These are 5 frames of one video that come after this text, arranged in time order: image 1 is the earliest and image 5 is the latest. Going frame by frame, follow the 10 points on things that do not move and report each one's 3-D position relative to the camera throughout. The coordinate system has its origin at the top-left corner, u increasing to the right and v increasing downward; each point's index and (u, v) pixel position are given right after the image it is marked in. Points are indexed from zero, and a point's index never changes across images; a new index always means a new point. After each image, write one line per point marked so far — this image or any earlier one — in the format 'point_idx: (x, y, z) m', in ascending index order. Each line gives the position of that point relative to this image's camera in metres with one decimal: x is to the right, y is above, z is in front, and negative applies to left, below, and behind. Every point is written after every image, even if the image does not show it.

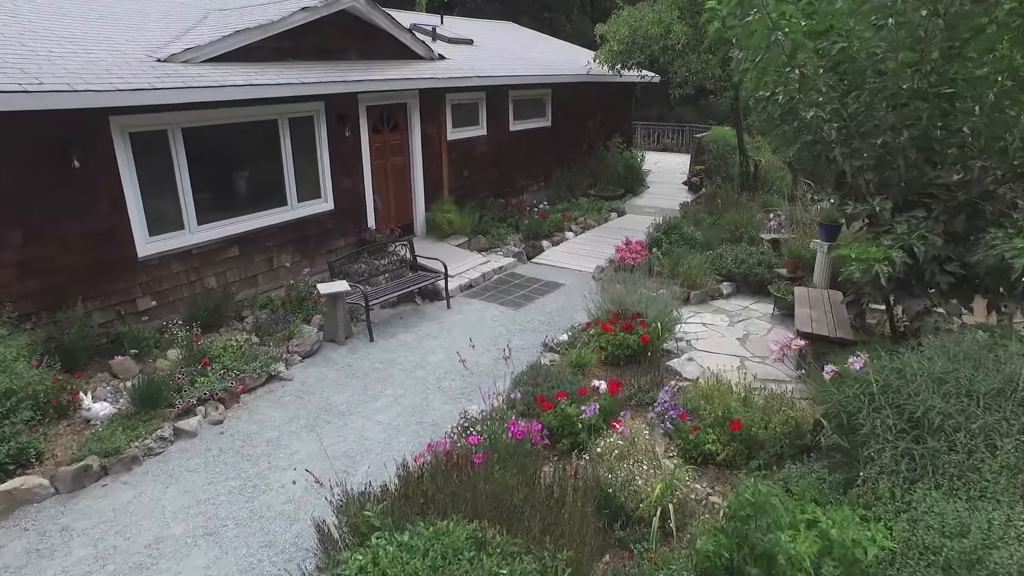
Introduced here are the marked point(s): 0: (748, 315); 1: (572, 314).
0: (+4.8, -0.6, +6.7) m
1: (+1.2, -0.6, +6.7) m
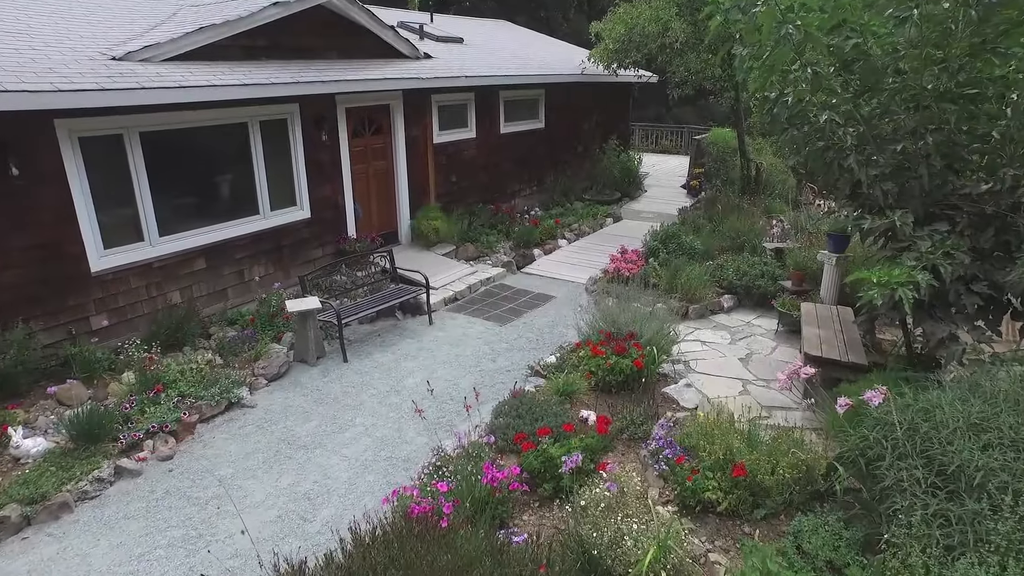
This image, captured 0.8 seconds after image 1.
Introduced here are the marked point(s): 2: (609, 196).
0: (+4.5, -0.8, +6.3) m
1: (+0.9, -0.8, +6.2) m
2: (+3.4, +3.2, +11.5) m
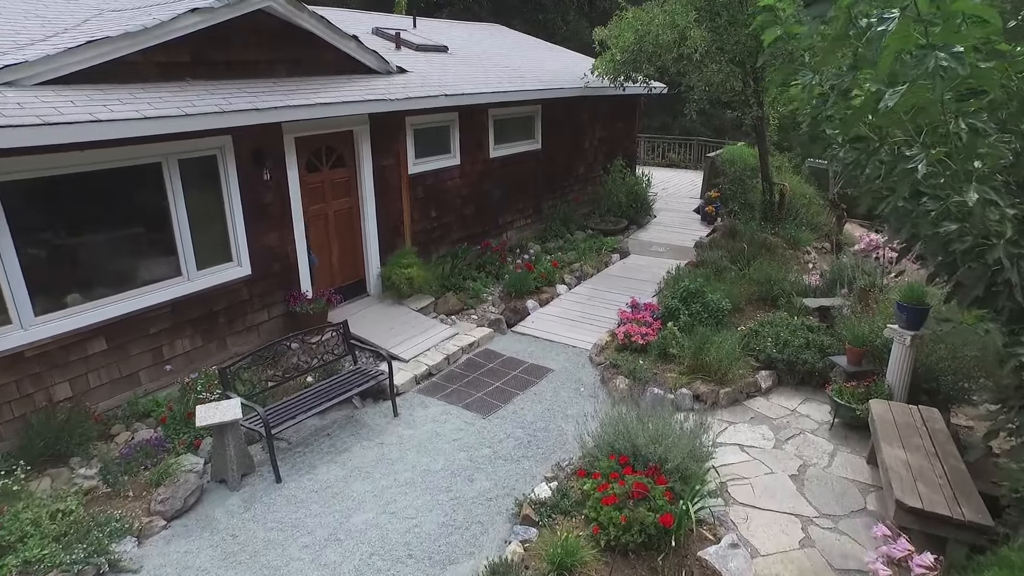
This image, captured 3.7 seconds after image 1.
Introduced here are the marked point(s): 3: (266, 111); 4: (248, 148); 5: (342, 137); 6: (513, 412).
0: (+4.3, -2.1, +4.9) m
1: (+0.7, -2.1, +4.9) m
2: (+3.2, +2.0, +10.2) m
3: (-3.9, +2.8, +5.2) m
4: (-4.4, +2.4, +5.5) m
5: (-3.4, +3.0, +6.5) m
6: (0.0, -2.0, +5.2) m
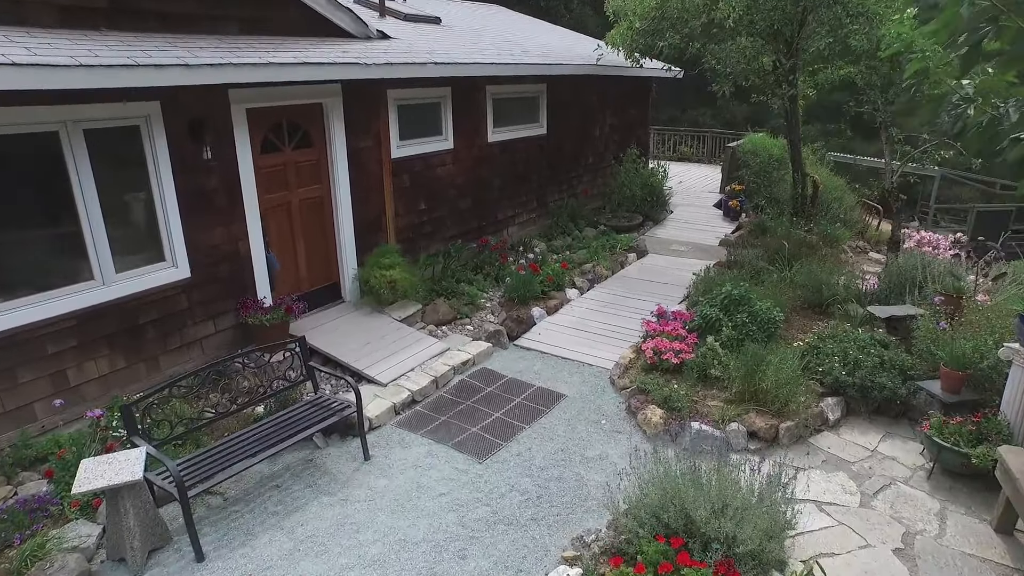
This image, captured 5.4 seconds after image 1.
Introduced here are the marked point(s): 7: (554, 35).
0: (+4.4, -2.2, +3.8) m
1: (+0.8, -2.2, +3.8) m
2: (+3.2, +1.9, +9.1) m
3: (-3.8, +2.7, +4.0) m
4: (-4.4, +2.3, +4.4) m
5: (-3.3, +2.9, +5.4) m
6: (+0.1, -2.0, +4.1) m
7: (+1.3, +7.6, +9.9) m
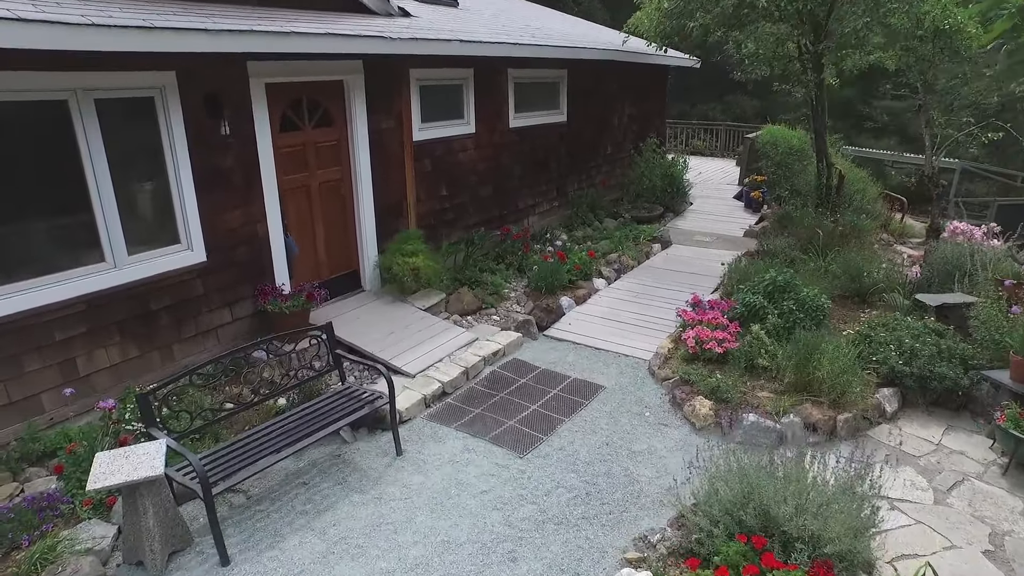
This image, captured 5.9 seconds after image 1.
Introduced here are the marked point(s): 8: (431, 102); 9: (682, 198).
0: (+4.9, -2.0, +3.6) m
1: (+1.2, -2.0, +3.5) m
2: (+3.7, +2.1, +8.8) m
3: (-3.3, +2.9, +3.8) m
4: (-3.9, +2.5, +4.1) m
5: (-2.8, +3.1, +5.1) m
6: (+0.6, -1.8, +3.8) m
7: (+1.7, +7.8, +9.6) m
8: (-1.5, +3.4, +6.0) m
9: (+4.9, +2.6, +9.5) m
